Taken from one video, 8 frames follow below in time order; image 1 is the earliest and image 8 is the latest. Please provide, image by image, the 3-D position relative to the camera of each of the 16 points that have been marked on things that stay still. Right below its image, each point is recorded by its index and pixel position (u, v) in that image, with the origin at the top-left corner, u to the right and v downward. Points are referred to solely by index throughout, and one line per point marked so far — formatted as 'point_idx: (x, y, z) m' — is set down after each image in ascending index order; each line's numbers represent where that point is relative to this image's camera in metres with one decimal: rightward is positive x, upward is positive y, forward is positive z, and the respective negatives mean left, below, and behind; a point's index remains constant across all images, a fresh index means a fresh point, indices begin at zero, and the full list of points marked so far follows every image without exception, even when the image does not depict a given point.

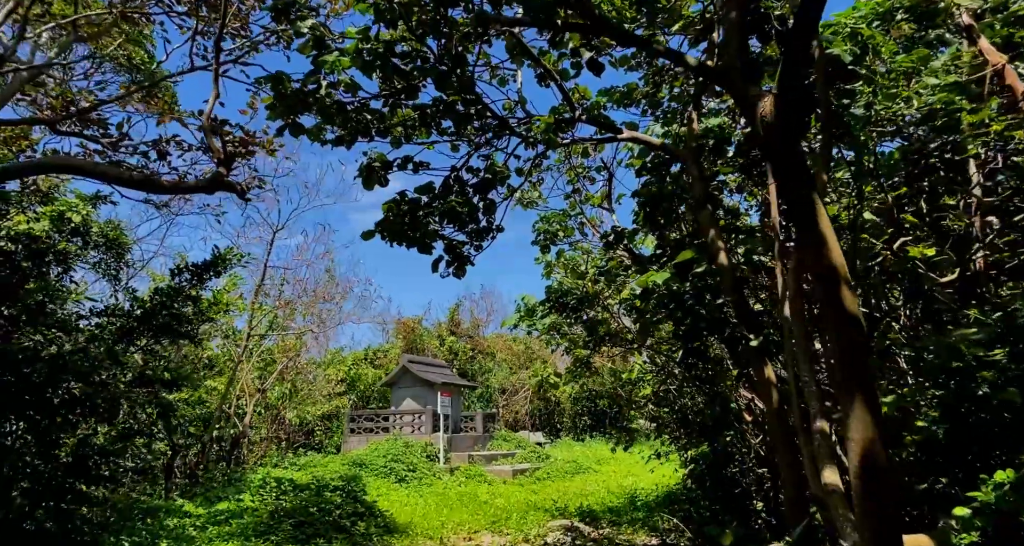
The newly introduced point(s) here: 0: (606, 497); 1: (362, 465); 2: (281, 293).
0: (+1.3, -3.0, +9.1) m
1: (-2.3, -2.9, +10.4) m
2: (-3.6, -0.3, +10.8) m
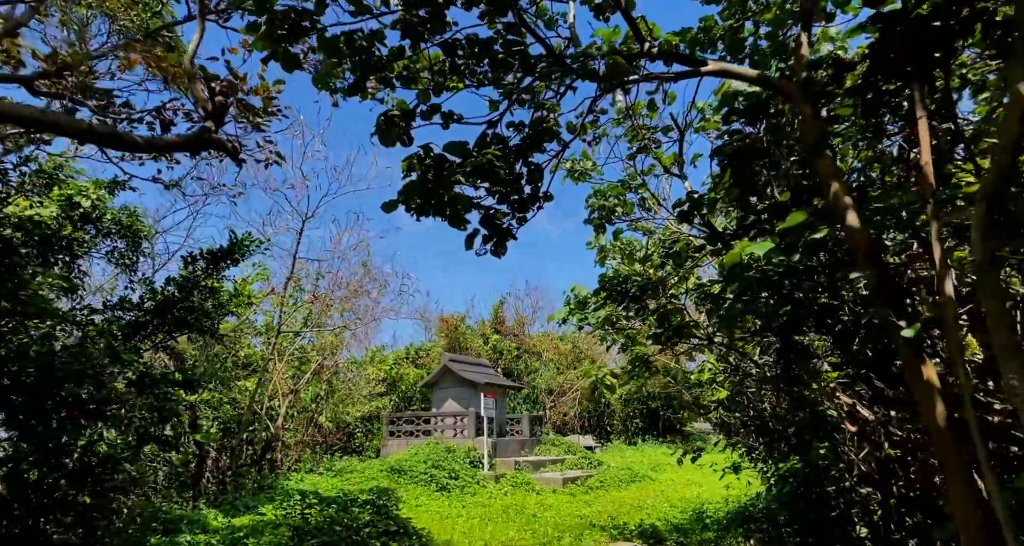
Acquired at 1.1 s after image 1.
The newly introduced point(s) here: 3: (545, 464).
0: (+1.9, -2.9, +8.2) m
1: (-1.6, -2.8, +9.7) m
2: (-2.9, -0.2, +10.2) m
3: (+0.6, -3.4, +12.0) m
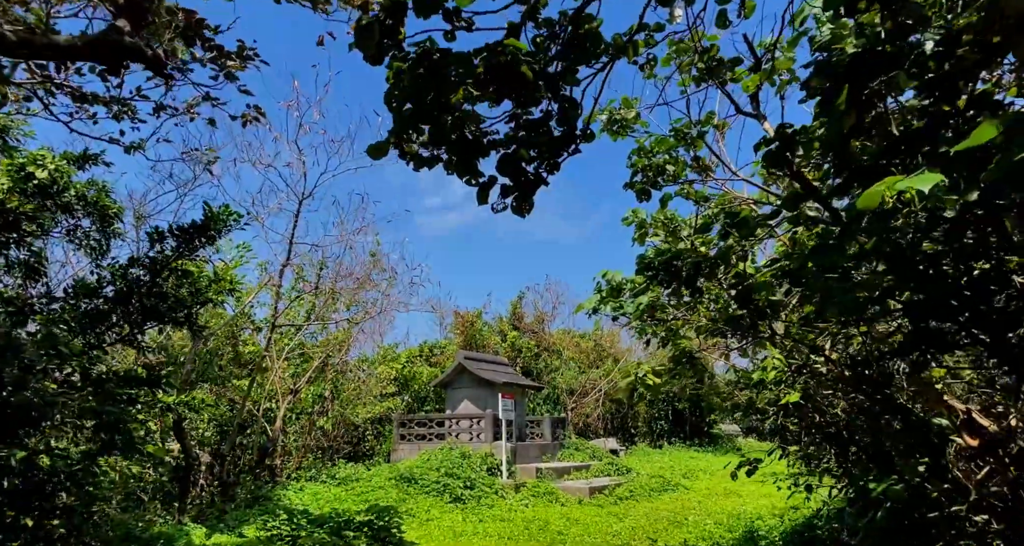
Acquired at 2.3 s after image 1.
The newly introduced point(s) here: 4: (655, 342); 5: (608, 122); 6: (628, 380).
0: (+2.1, -2.7, +7.3) m
1: (-1.3, -2.7, +8.8) m
2: (-2.6, -0.1, +9.3) m
3: (+0.9, -3.2, +11.0) m
4: (+1.3, -0.6, +6.0) m
5: (+0.6, +0.9, +4.1) m
6: (+0.9, -0.9, +5.5) m
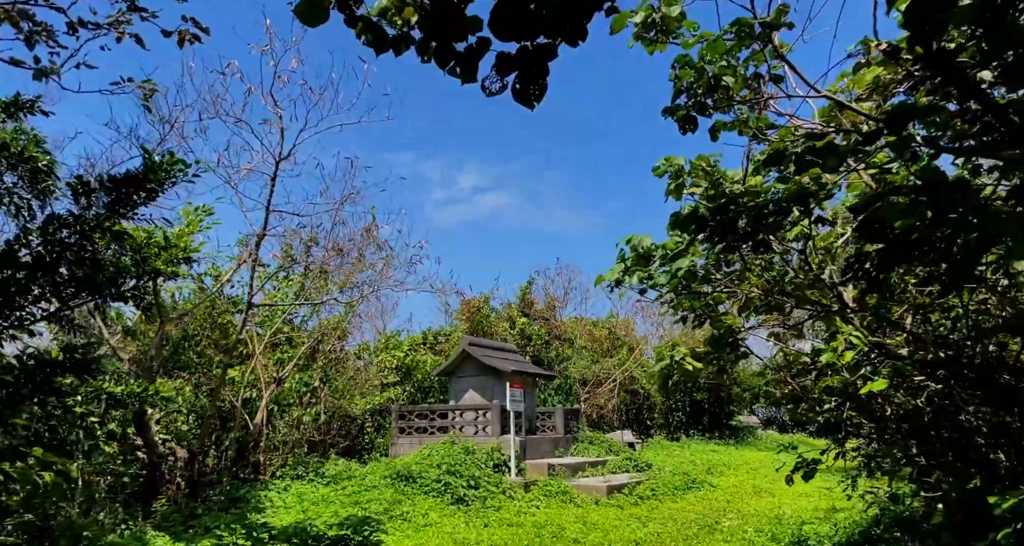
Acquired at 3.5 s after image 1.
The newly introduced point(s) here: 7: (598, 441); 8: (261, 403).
0: (+2.2, -2.5, +6.3) m
1: (-1.2, -2.4, +7.9) m
2: (-2.5, +0.2, +8.4) m
3: (+1.1, -2.9, +10.1) m
4: (+1.3, -0.3, +5.0) m
5: (+0.6, +1.1, +3.1) m
6: (+1.0, -0.6, +4.5) m
7: (+1.5, -3.0, +12.0) m
8: (-2.9, -1.5, +8.0) m
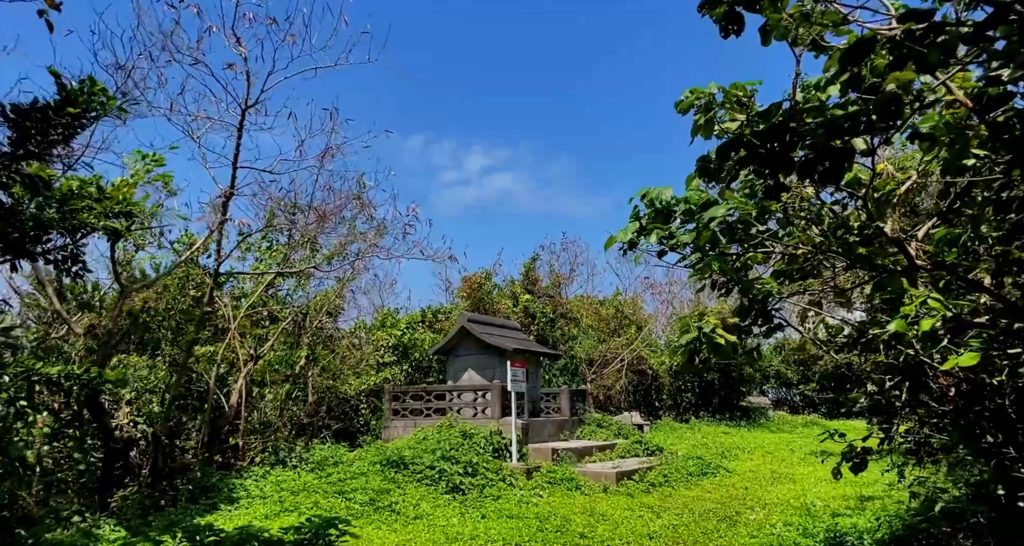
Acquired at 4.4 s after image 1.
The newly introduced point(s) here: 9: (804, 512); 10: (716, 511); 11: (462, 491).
0: (+2.2, -2.2, +5.7) m
1: (-1.2, -2.1, +7.3) m
2: (-2.5, +0.6, +7.7) m
3: (+1.1, -2.5, +9.5) m
4: (+1.3, -0.1, +4.3) m
5: (+0.6, +1.3, +2.4) m
6: (+1.0, -0.4, +3.8) m
7: (+1.6, -2.5, +11.4) m
8: (-2.9, -1.2, +7.3) m
9: (+2.8, -2.3, +6.5) m
10: (+2.1, -2.4, +7.0) m
11: (-0.5, -2.2, +6.9) m
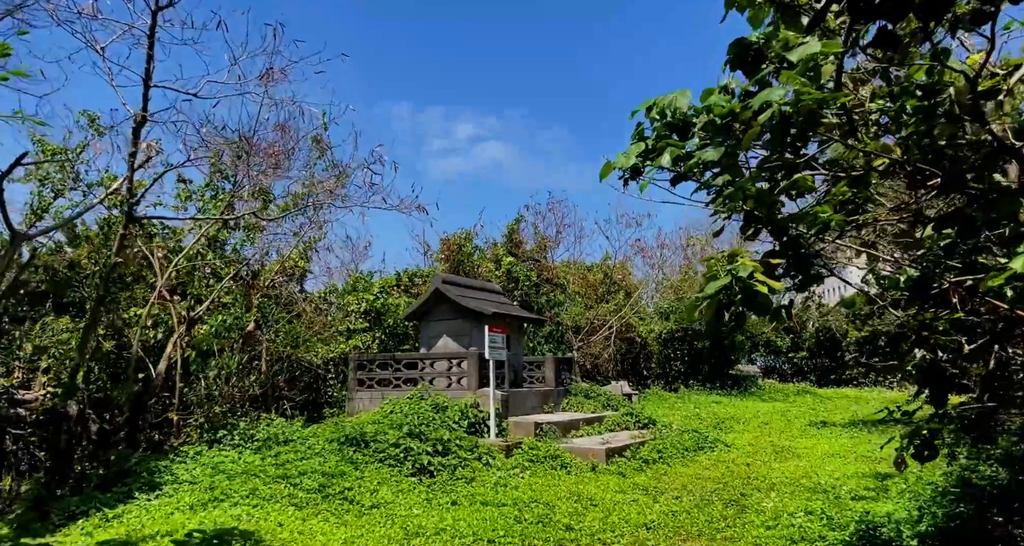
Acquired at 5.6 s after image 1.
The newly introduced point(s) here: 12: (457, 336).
0: (+2.0, -1.8, +4.8) m
1: (-1.4, -1.6, +6.4) m
2: (-2.7, +1.1, +6.7) m
3: (+0.8, -2.0, +8.6) m
4: (+1.1, +0.2, +3.4) m
5: (+0.5, +1.6, +1.3) m
6: (+0.8, -0.1, +2.9) m
7: (+1.3, -1.9, +10.5) m
8: (-3.1, -0.7, +6.3) m
9: (+2.6, -1.9, +5.7) m
10: (+1.9, -2.0, +6.1) m
11: (-0.7, -1.8, +6.0) m
12: (-0.7, -0.8, +8.8) m
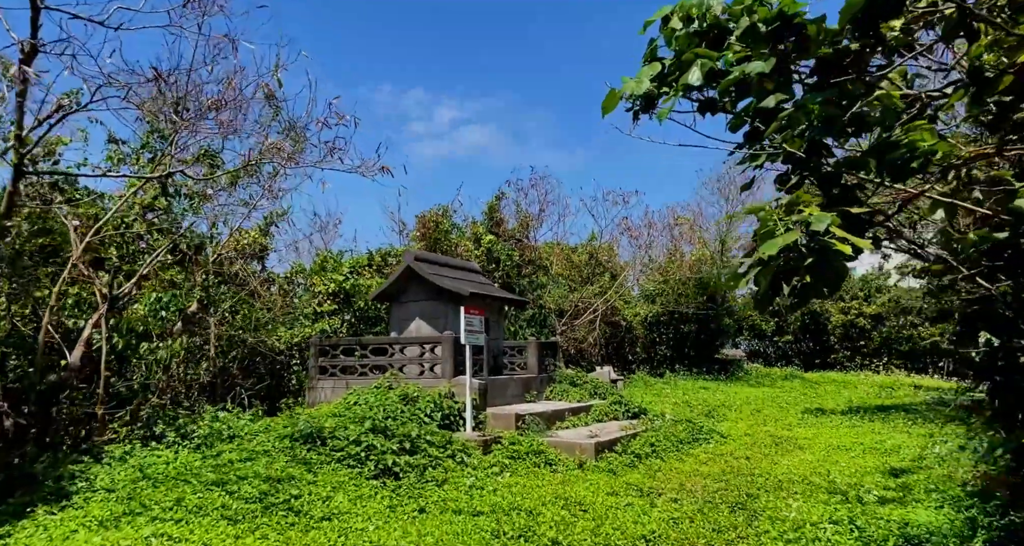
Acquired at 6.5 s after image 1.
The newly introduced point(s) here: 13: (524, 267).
0: (+1.9, -1.6, +4.1) m
1: (-1.6, -1.4, +5.6) m
2: (-2.9, +1.3, +5.8) m
3: (+0.6, -1.7, +7.9) m
4: (+1.0, +0.4, +2.6) m
5: (+0.4, +1.7, +0.5) m
6: (+0.7, +0.1, +2.1) m
7: (+1.0, -1.5, +9.8) m
8: (-3.3, -0.5, +5.5) m
9: (+2.4, -1.7, +5.0) m
10: (+1.7, -1.8, +5.4) m
11: (-0.9, -1.5, +5.2) m
12: (-0.9, -0.5, +8.0) m
13: (+0.3, +0.2, +15.5) m
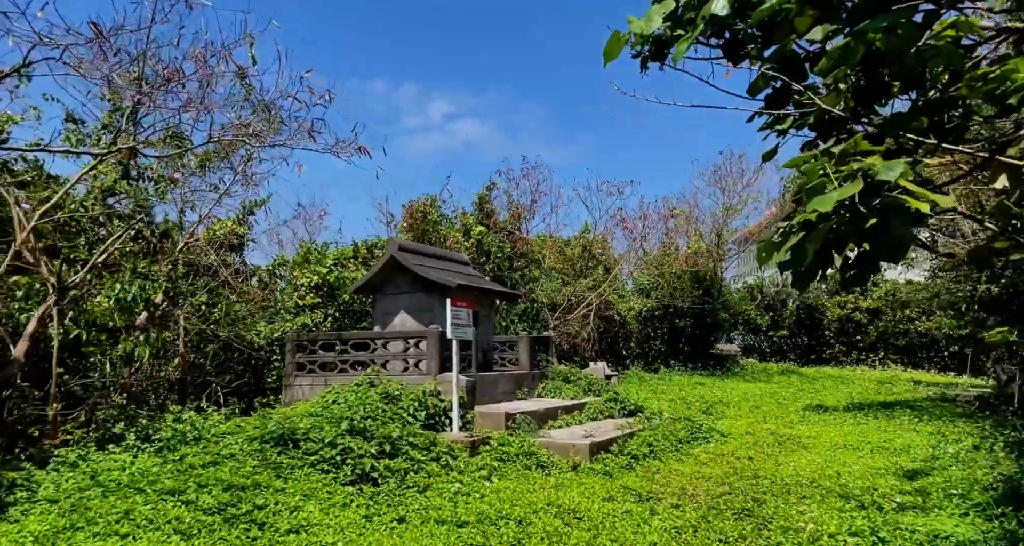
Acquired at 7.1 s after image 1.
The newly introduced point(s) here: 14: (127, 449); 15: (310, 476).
0: (+1.8, -1.5, +3.7) m
1: (-1.7, -1.3, +5.2) m
2: (-3.0, +1.4, +5.3) m
3: (+0.5, -1.6, +7.5) m
4: (+1.0, +0.5, +2.2) m
5: (+0.4, +1.7, +0.1) m
6: (+0.7, +0.1, +1.7) m
7: (+0.8, -1.4, +9.4) m
8: (-3.4, -0.4, +5.0) m
9: (+2.3, -1.6, +4.6) m
10: (+1.6, -1.7, +5.1) m
11: (-1.0, -1.5, +4.8) m
12: (-1.1, -0.4, +7.6) m
13: (+0.1, +0.3, +15.1) m
14: (-2.8, -1.3, +5.0) m
15: (-1.4, -1.4, +4.7) m
